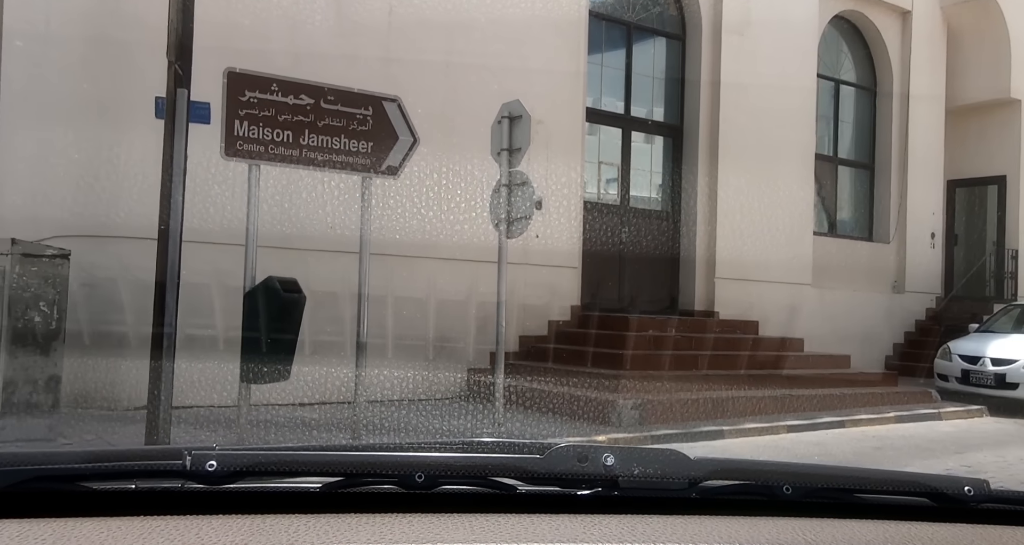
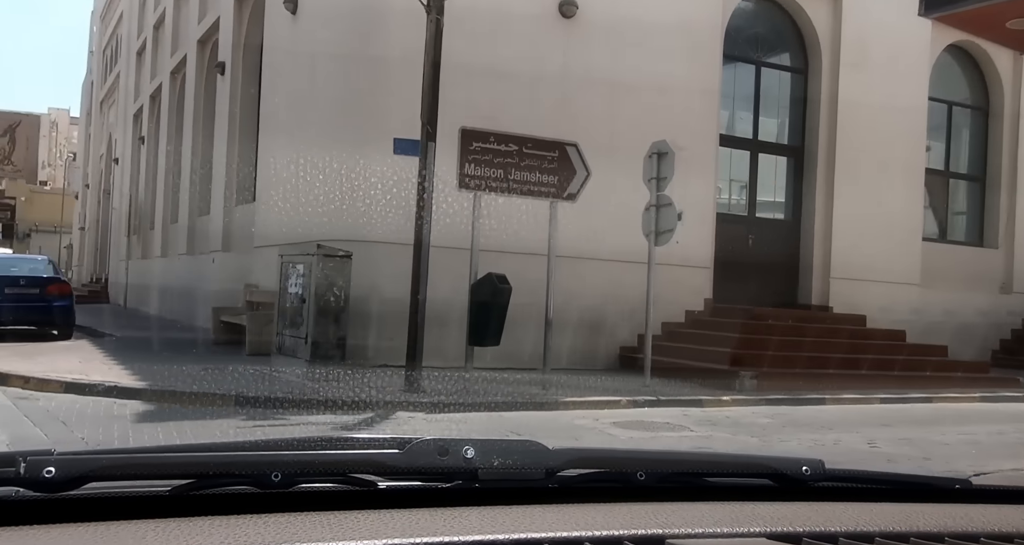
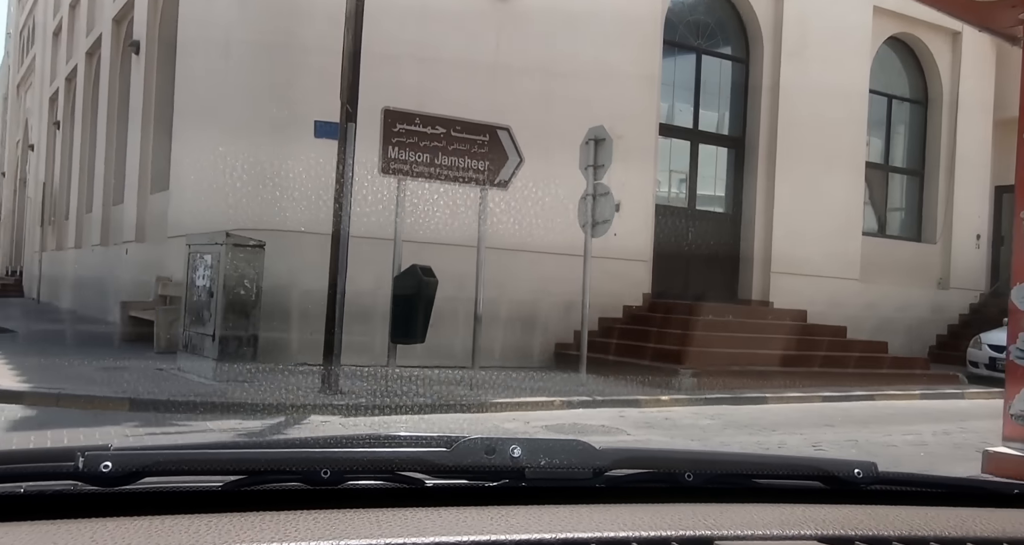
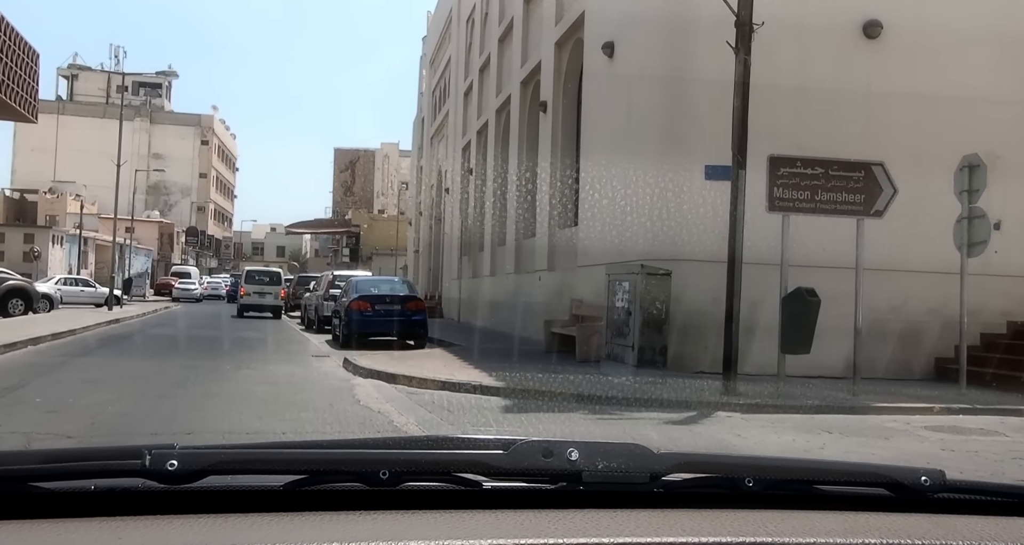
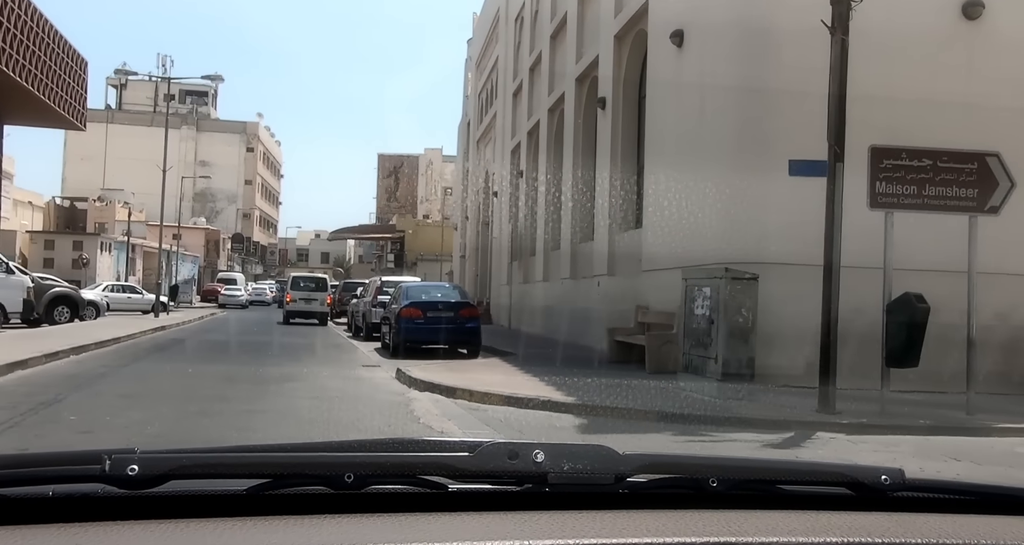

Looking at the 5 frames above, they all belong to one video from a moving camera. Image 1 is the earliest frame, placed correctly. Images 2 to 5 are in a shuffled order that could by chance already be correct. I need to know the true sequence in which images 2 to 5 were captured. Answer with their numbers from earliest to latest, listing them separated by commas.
3, 2, 4, 5
